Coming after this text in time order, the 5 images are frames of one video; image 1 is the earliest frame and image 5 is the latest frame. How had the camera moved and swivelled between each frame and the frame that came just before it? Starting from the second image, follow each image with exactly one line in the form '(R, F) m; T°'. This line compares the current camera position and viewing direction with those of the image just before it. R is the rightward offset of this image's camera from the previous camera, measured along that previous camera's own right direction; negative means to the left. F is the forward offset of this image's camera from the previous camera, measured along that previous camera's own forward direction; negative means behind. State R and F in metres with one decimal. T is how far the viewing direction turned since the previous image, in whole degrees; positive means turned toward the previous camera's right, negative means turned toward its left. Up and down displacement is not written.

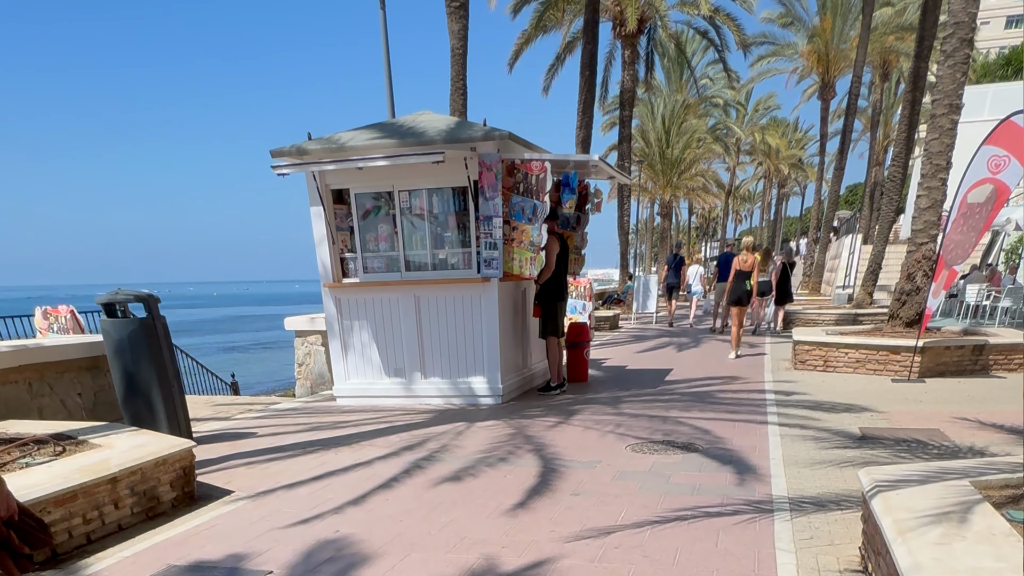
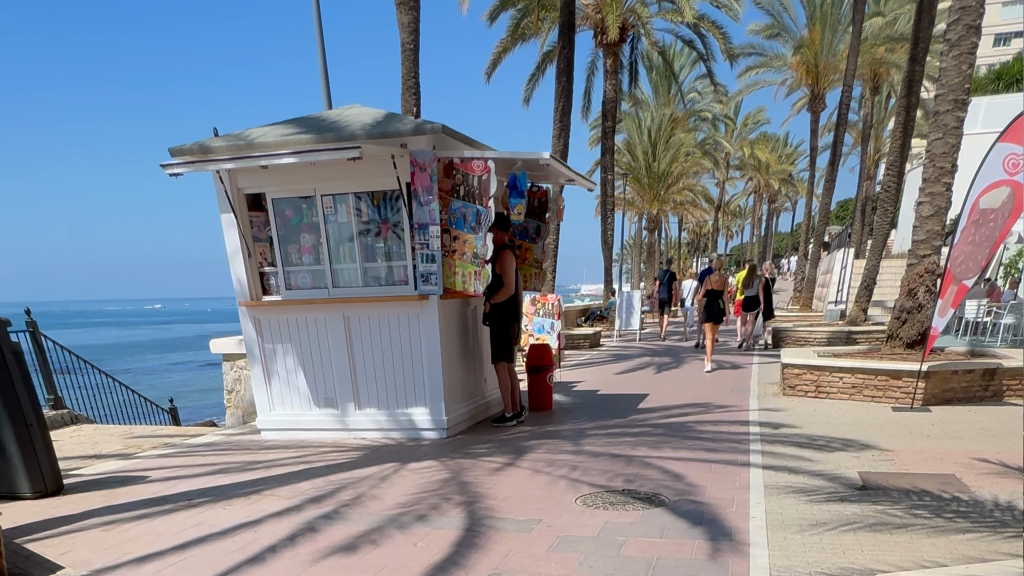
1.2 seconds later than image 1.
(+0.3, +0.9) m; +1°
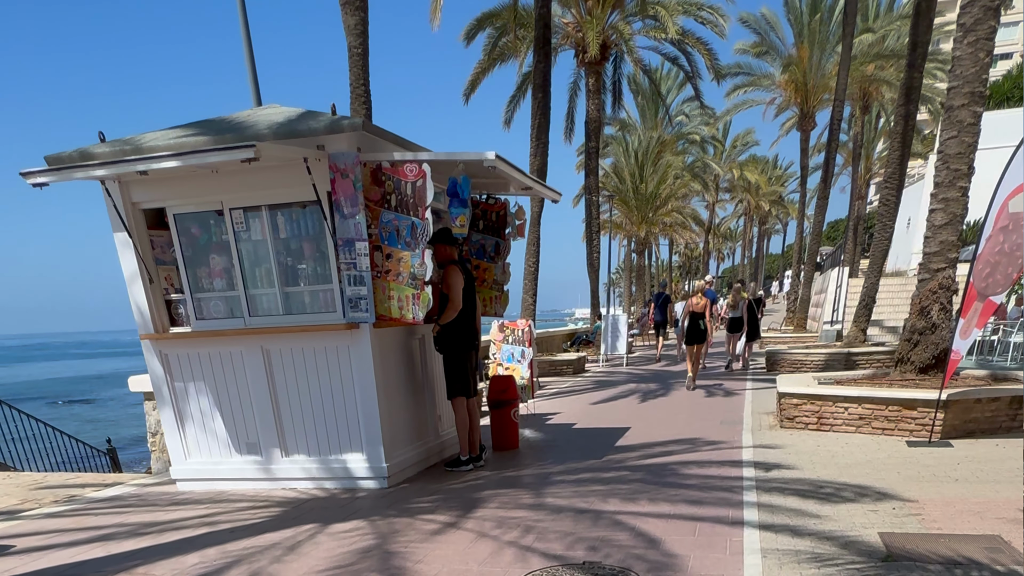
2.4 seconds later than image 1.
(+0.3, +0.9) m; 0°
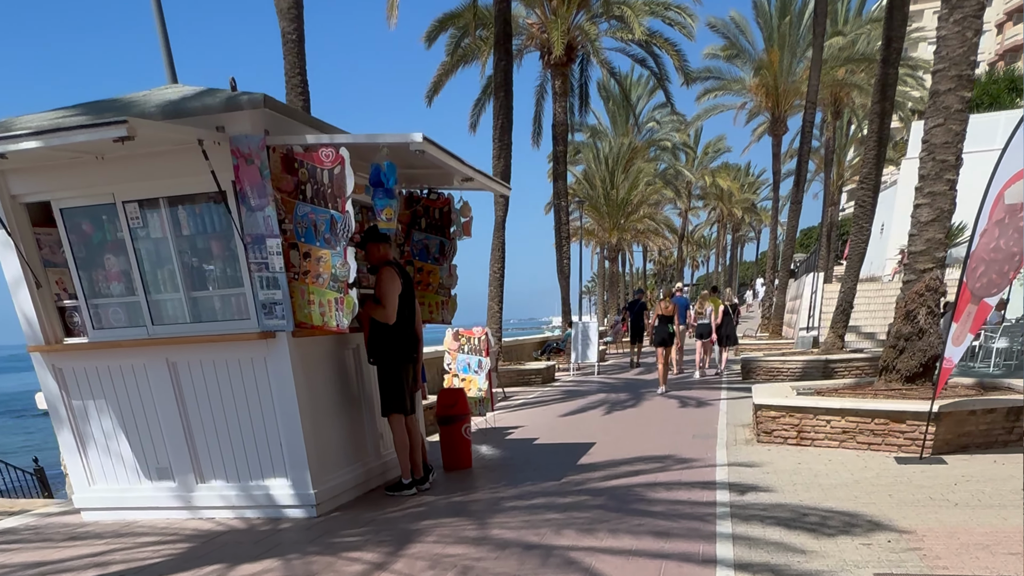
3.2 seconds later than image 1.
(+0.2, +0.6) m; +2°
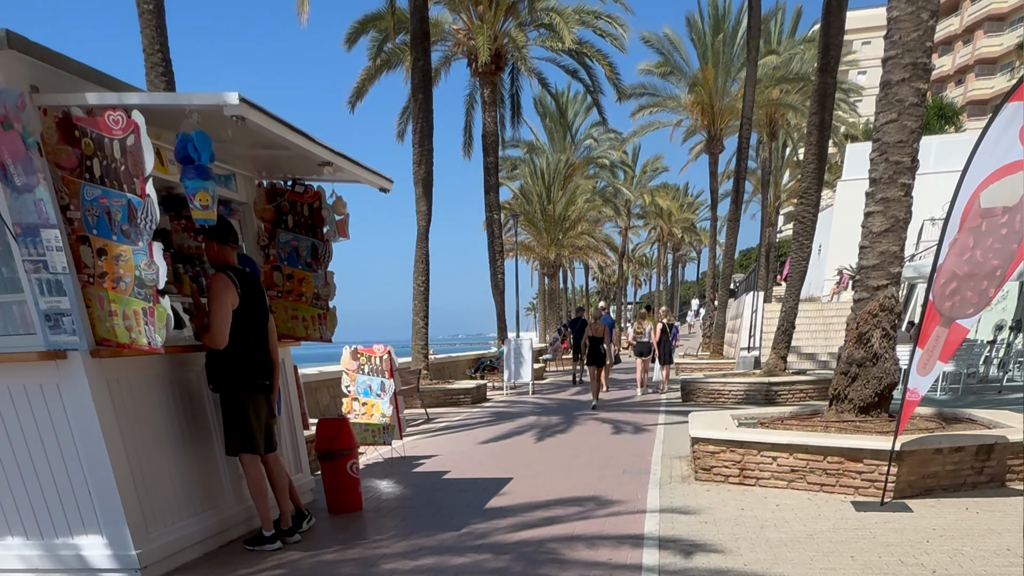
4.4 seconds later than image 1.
(+0.3, +0.9) m; +4°
